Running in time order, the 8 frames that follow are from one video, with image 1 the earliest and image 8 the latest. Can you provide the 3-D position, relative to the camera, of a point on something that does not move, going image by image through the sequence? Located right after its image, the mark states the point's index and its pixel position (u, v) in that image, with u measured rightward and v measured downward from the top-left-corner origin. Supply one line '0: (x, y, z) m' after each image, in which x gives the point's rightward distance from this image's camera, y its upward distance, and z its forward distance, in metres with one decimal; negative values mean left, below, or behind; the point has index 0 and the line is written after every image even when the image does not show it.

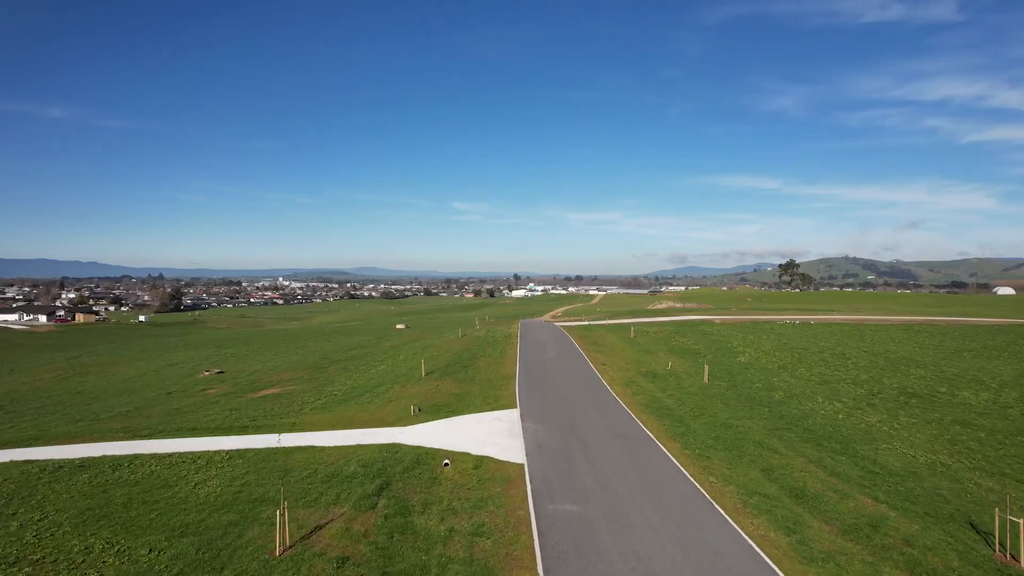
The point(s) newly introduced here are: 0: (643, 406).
0: (+2.6, -2.3, +10.3) m
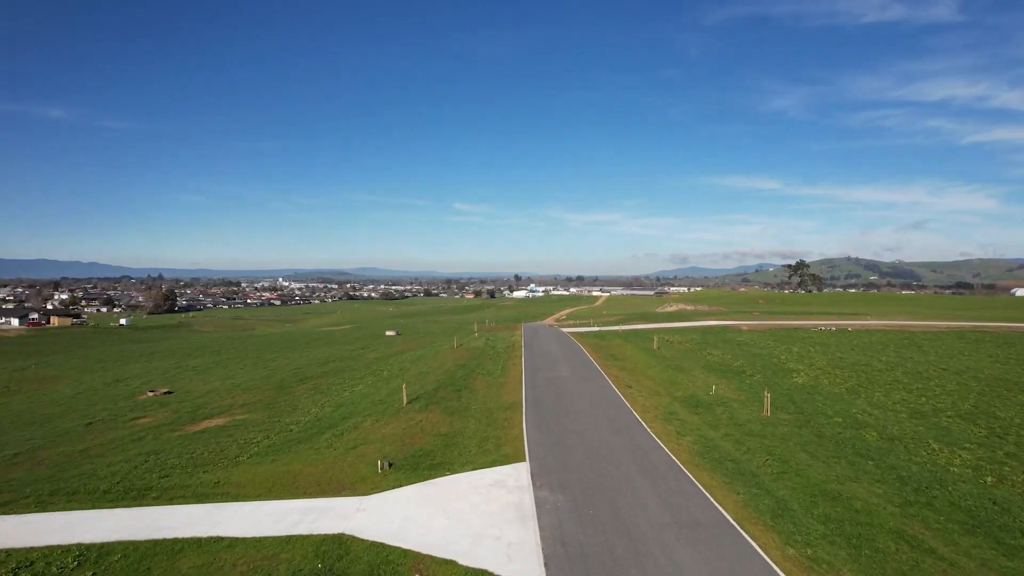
0: (+2.7, -2.4, +7.6) m
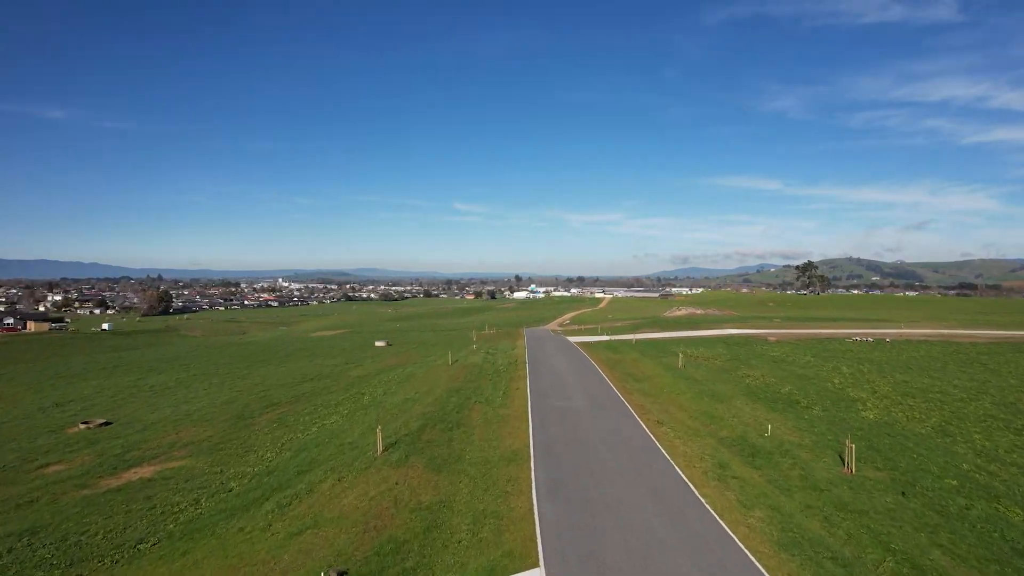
0: (+2.7, -2.7, +5.4) m
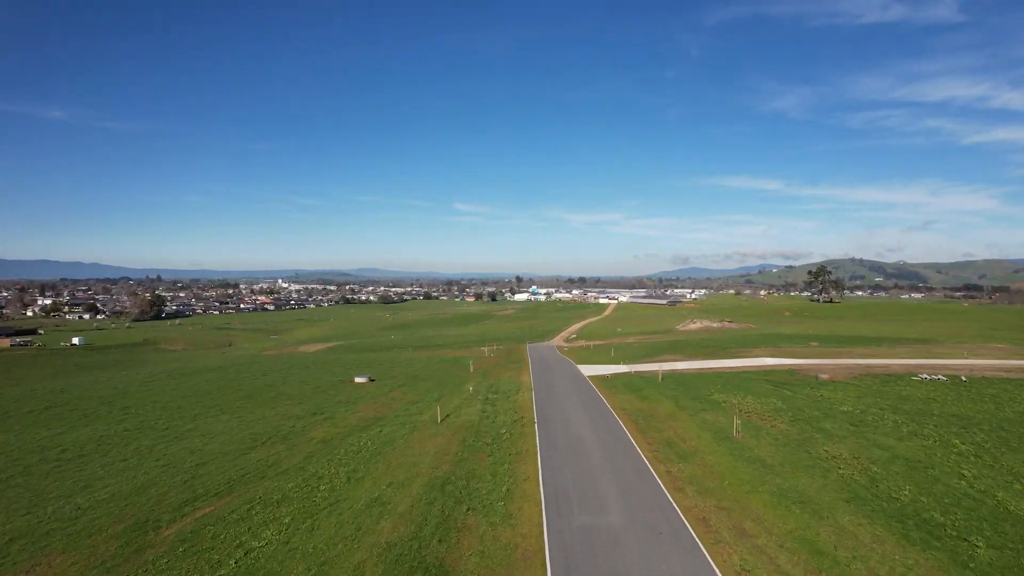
0: (+2.8, -3.6, +2.0) m
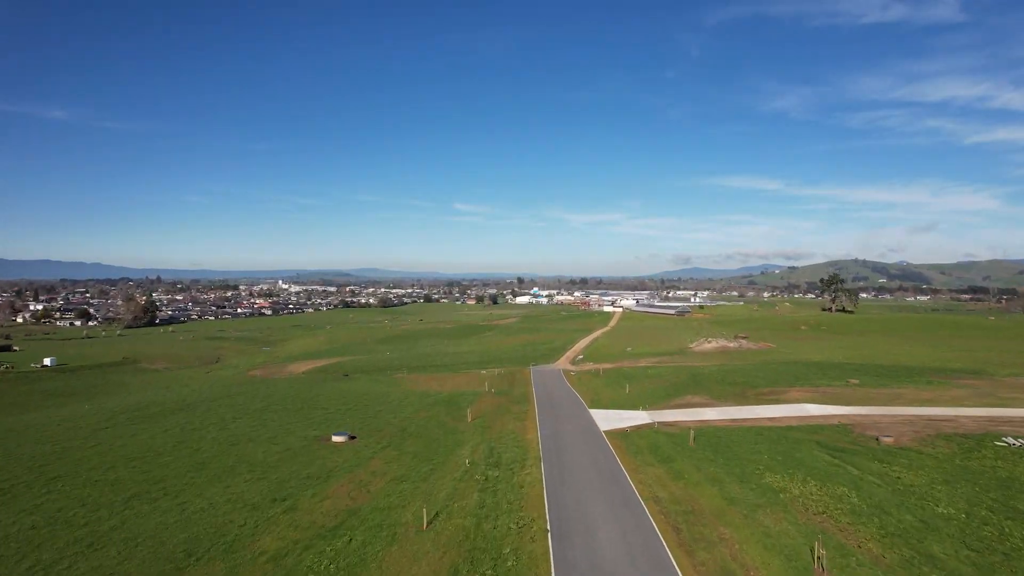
0: (+3.0, -5.0, -0.8) m
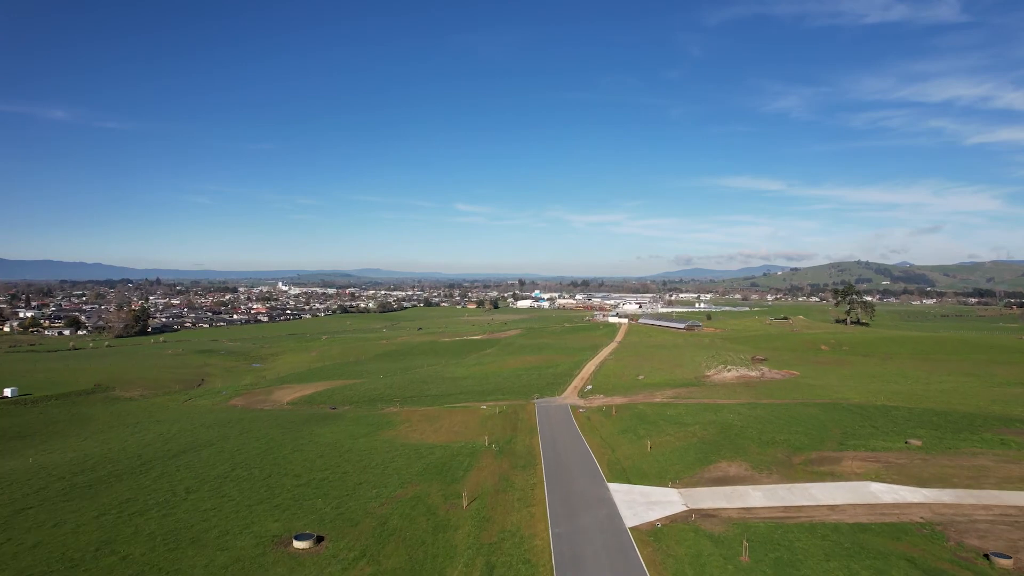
0: (+3.1, -6.7, -4.2) m
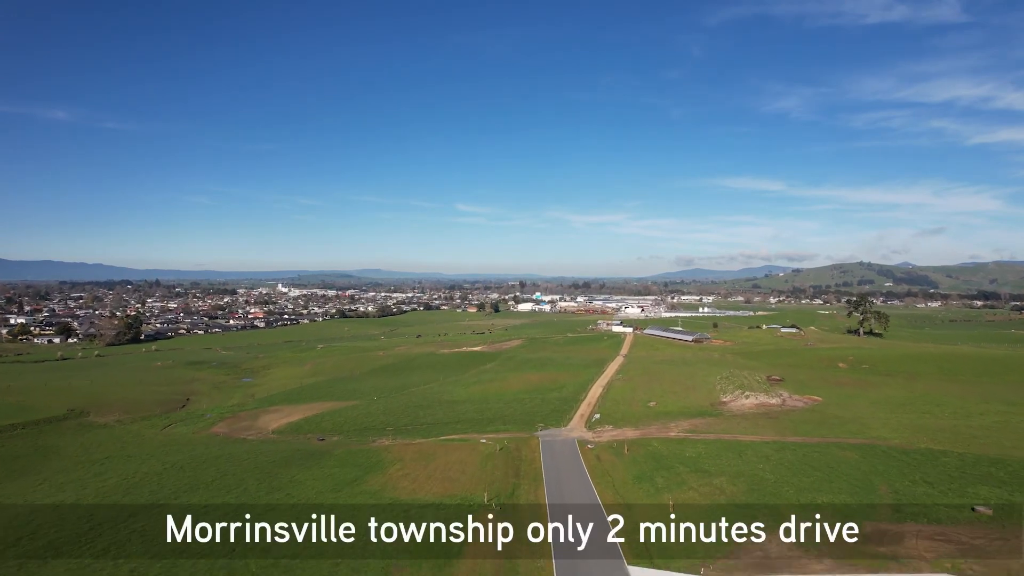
0: (+3.1, -8.1, -7.0) m
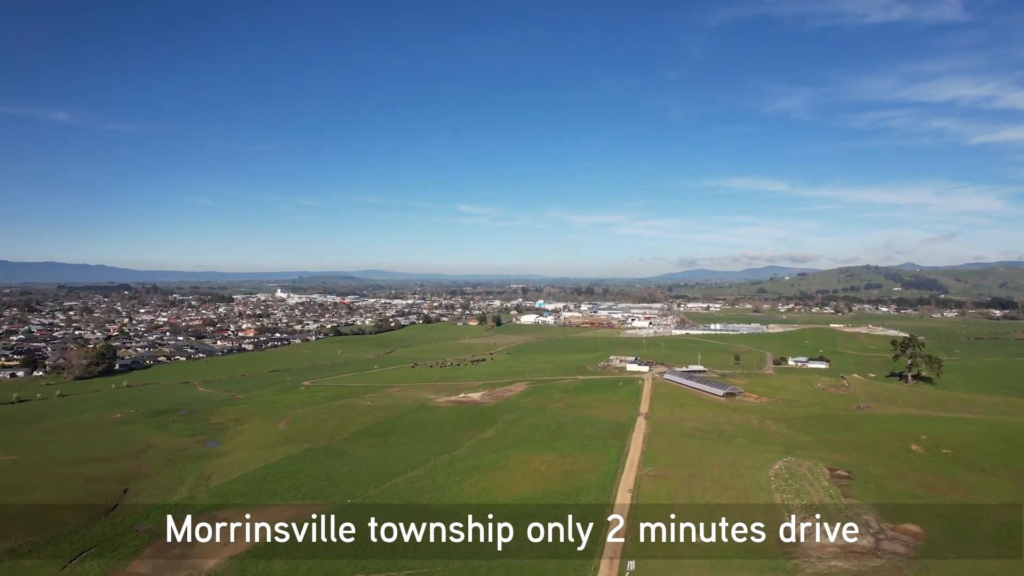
0: (+3.3, -13.5, -15.8) m
